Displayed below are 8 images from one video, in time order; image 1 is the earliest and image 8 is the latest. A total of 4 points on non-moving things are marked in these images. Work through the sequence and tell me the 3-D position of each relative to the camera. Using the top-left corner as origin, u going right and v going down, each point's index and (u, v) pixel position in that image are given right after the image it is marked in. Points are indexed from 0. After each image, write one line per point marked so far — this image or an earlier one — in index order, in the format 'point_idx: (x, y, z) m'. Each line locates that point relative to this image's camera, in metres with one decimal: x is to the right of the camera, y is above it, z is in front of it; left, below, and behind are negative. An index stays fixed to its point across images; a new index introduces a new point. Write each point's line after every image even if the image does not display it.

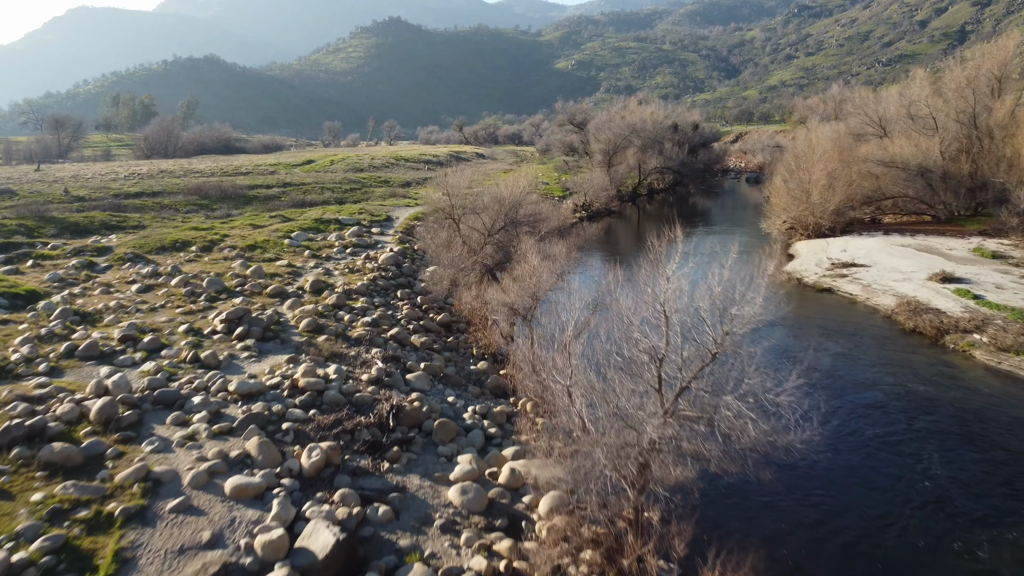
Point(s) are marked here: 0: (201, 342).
0: (-6.3, -1.1, +12.4) m
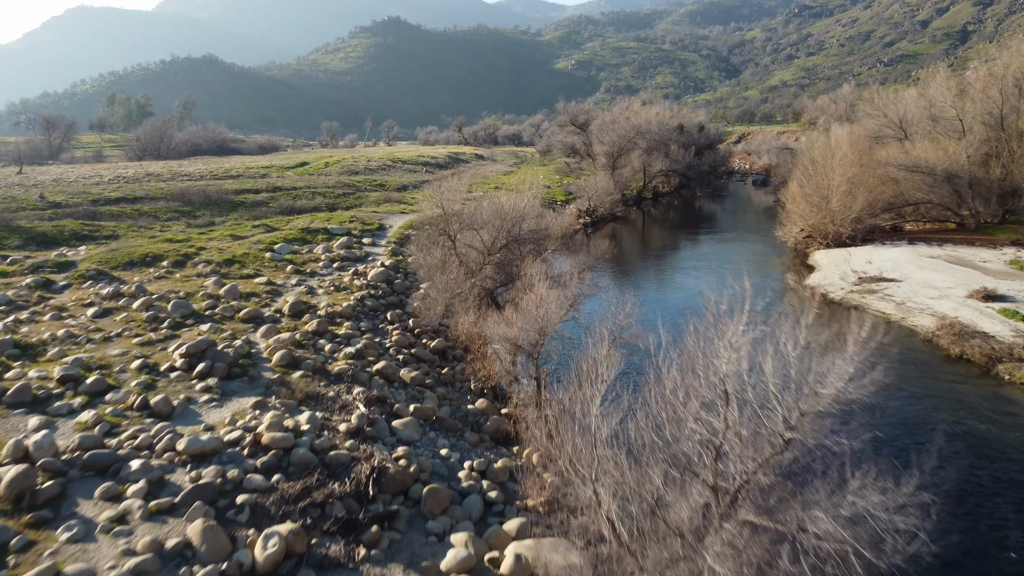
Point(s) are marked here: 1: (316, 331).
0: (-6.2, -1.6, +10.7) m
1: (-4.3, -1.0, +13.4) m
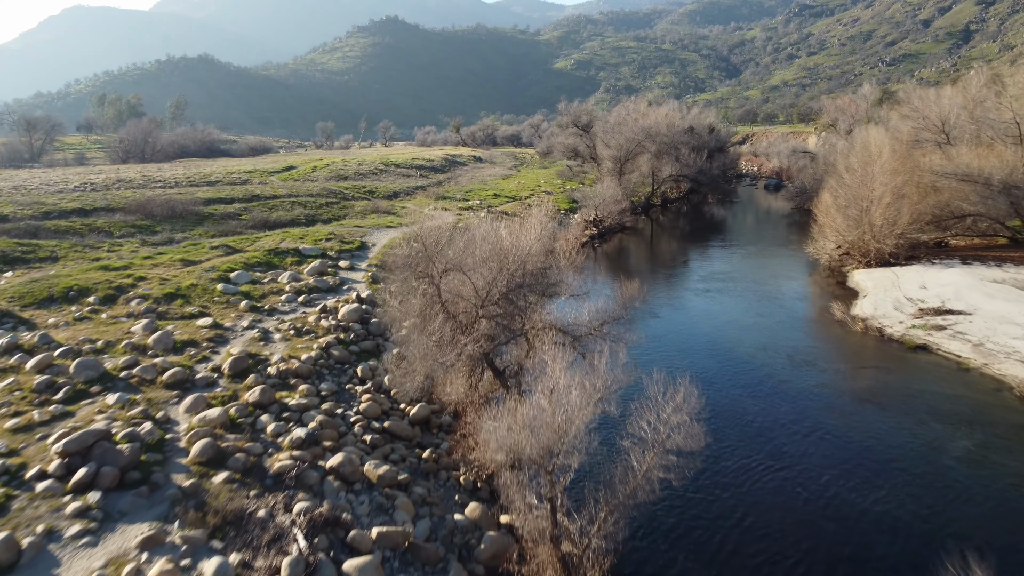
0: (-6.2, -2.6, +7.5) m
1: (-4.3, -1.9, +10.3) m
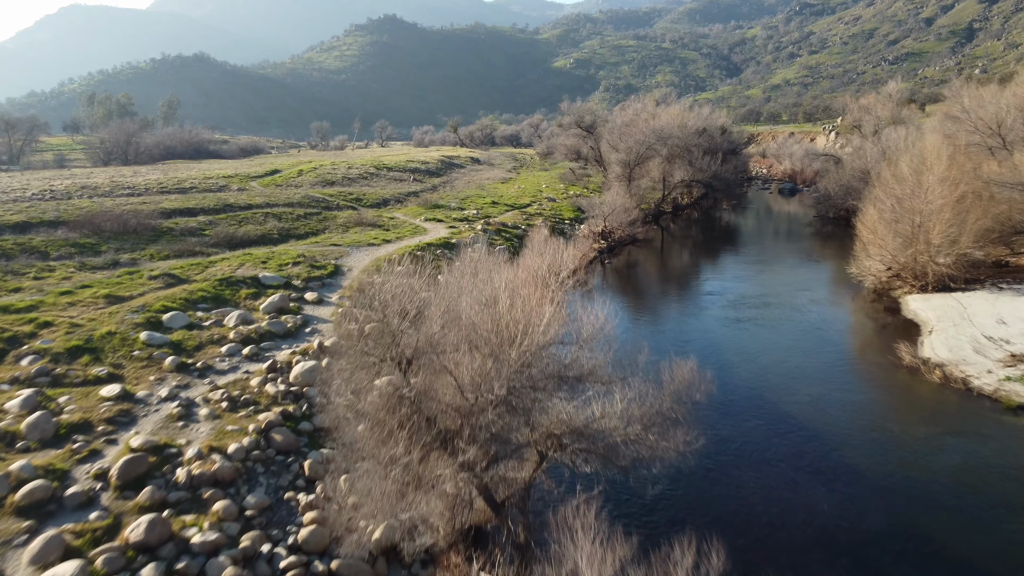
0: (-6.2, -3.6, +4.3) m
1: (-4.3, -2.9, +7.0) m
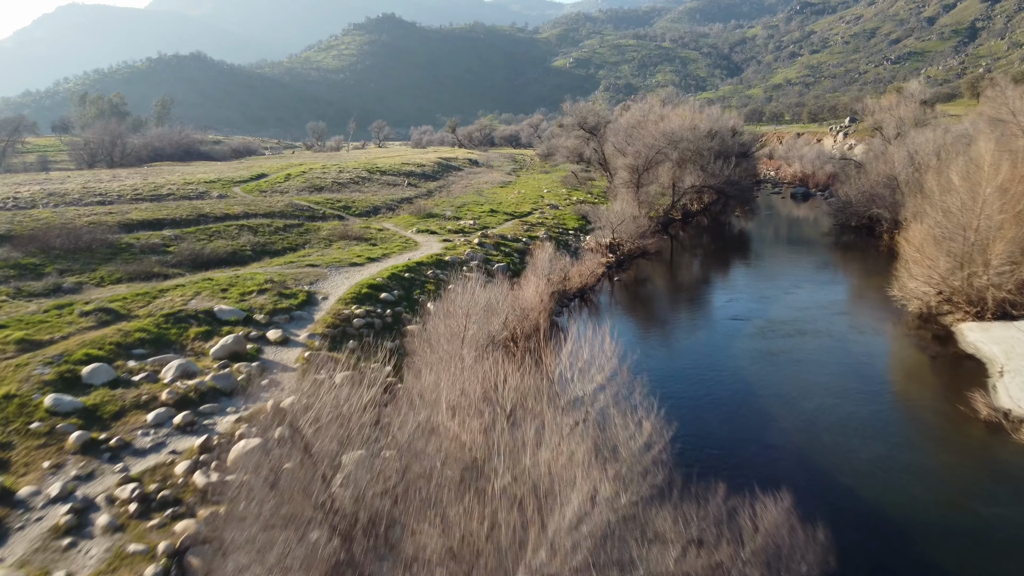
0: (-6.1, -4.5, +1.7) m
1: (-4.2, -3.8, +4.5) m
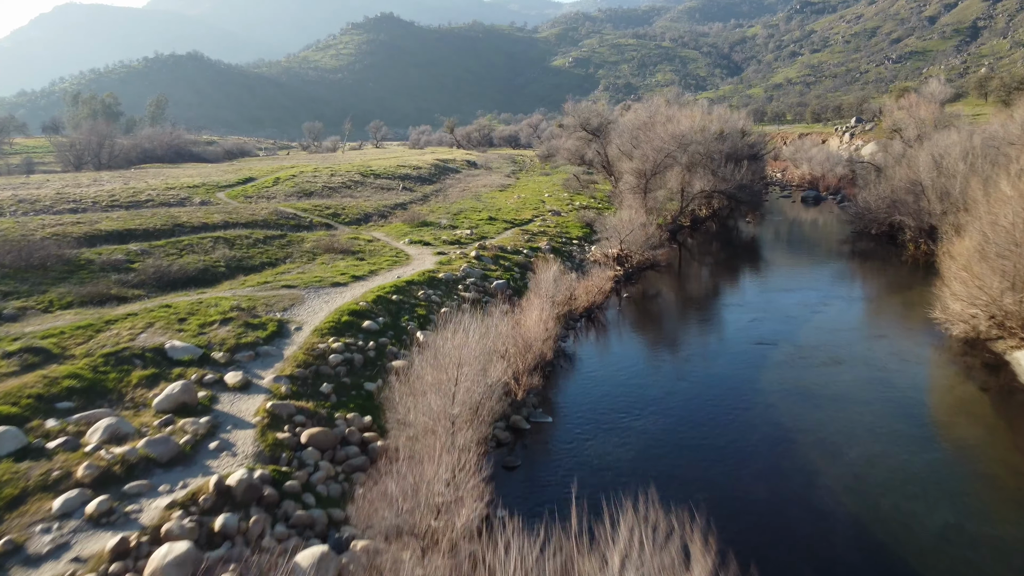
0: (-6.1, -5.2, -0.4) m
1: (-4.2, -4.5, +2.4) m
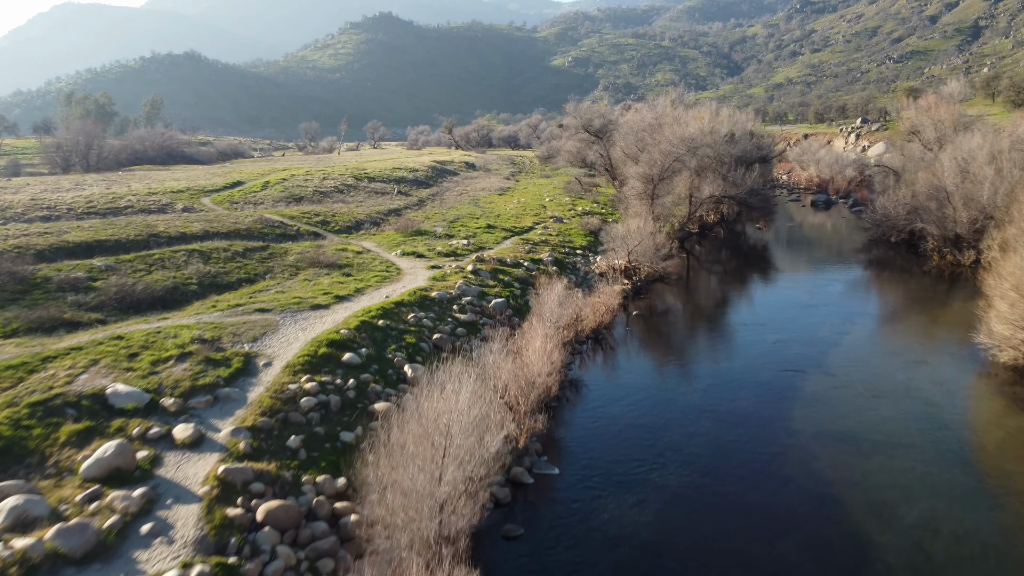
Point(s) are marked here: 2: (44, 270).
0: (-6.1, -5.8, -2.2) m
1: (-4.2, -5.1, +0.6) m
2: (-14.1, +0.5, +18.4) m
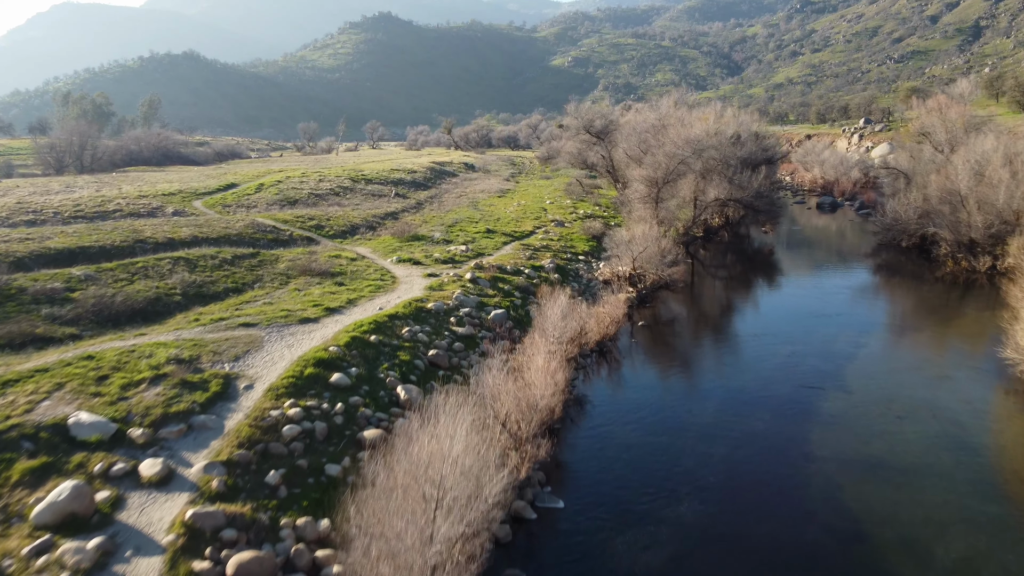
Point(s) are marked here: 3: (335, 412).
0: (-6.0, -6.1, -3.1) m
1: (-4.2, -5.4, -0.3) m
2: (-14.1, +0.2, +17.5) m
3: (-3.3, -2.3, +11.3) m
